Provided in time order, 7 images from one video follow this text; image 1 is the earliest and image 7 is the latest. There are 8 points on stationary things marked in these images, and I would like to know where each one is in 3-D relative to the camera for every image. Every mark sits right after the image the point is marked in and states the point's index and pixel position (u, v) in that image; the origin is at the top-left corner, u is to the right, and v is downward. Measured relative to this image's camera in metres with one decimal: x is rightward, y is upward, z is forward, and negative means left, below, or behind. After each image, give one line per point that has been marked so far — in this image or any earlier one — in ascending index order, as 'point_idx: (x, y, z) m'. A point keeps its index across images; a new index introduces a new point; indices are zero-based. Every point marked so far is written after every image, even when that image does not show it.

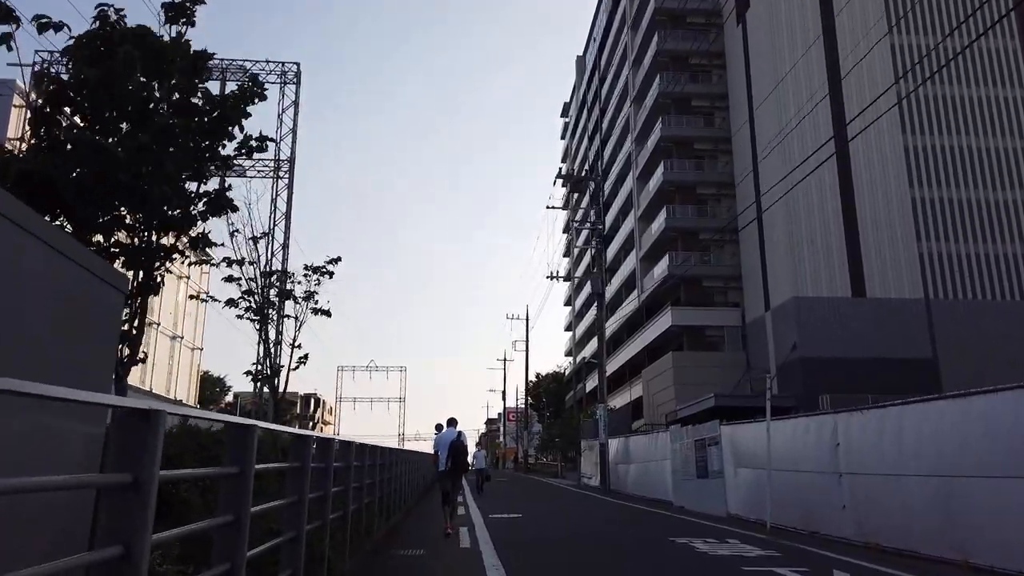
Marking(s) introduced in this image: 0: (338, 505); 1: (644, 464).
0: (-2.2, -2.7, +9.5) m
1: (+3.4, -4.5, +19.9) m
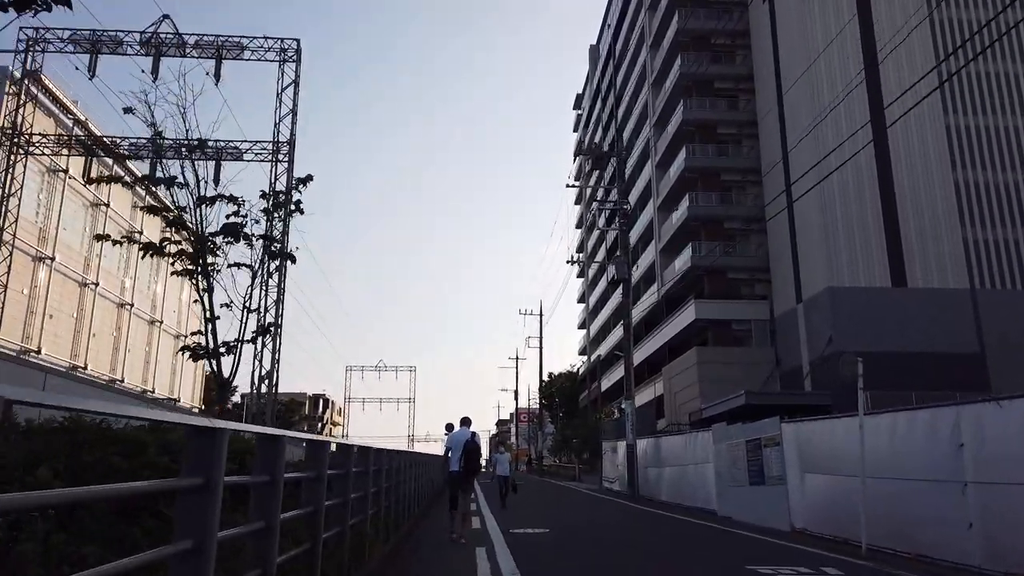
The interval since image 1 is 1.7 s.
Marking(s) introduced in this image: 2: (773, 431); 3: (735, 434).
0: (-1.9, -2.3, +7.4) m
1: (+3.8, -4.1, +17.8) m
2: (+4.2, -2.3, +12.5) m
3: (+4.1, -2.7, +14.1) m
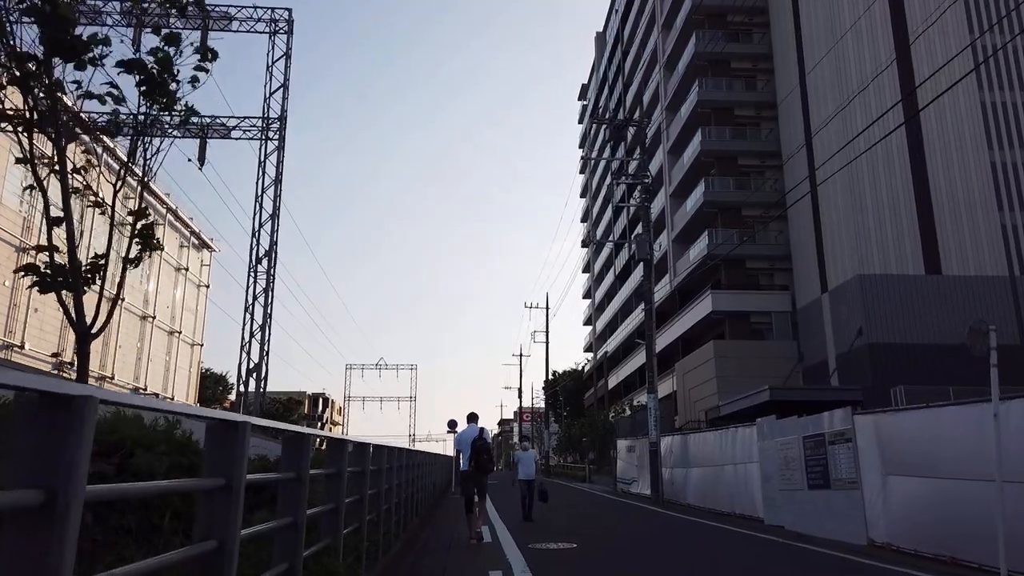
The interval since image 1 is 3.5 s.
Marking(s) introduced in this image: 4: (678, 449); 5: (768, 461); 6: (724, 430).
0: (-1.7, -1.8, +5.4) m
1: (+4.1, -3.6, +15.7) m
2: (+4.4, -1.8, +10.4) m
3: (+4.3, -2.2, +12.0) m
4: (+3.9, -3.8, +18.3) m
5: (+4.2, -2.8, +12.9) m
6: (+4.2, -2.8, +15.2) m
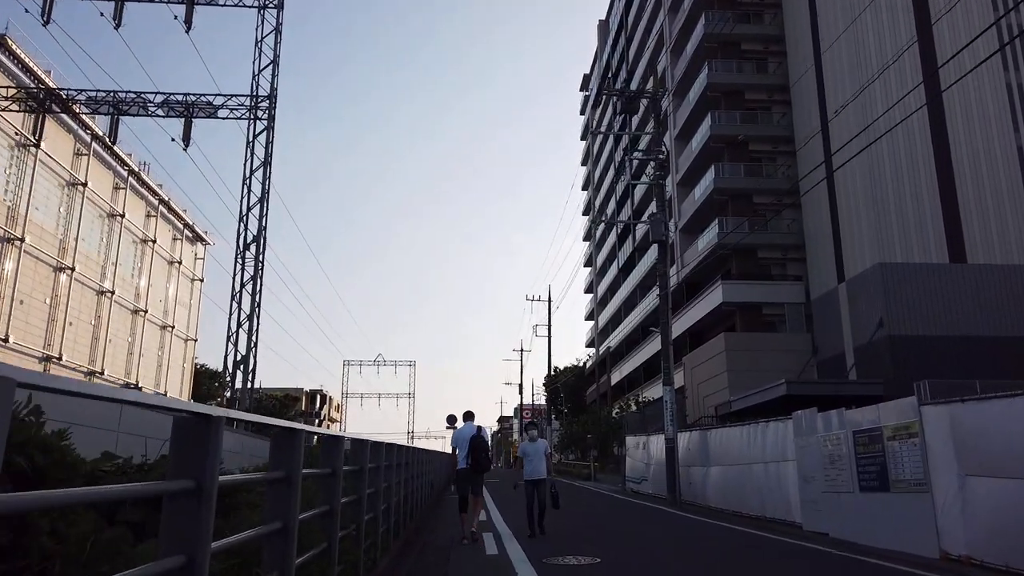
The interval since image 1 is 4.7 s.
0: (-1.6, -1.5, +3.9) m
1: (+4.2, -3.3, +14.2) m
2: (+4.5, -1.5, +9.0) m
3: (+4.4, -1.8, +10.6) m
4: (+4.0, -3.4, +16.9) m
5: (+4.3, -2.5, +11.4) m
6: (+4.3, -2.4, +13.7) m
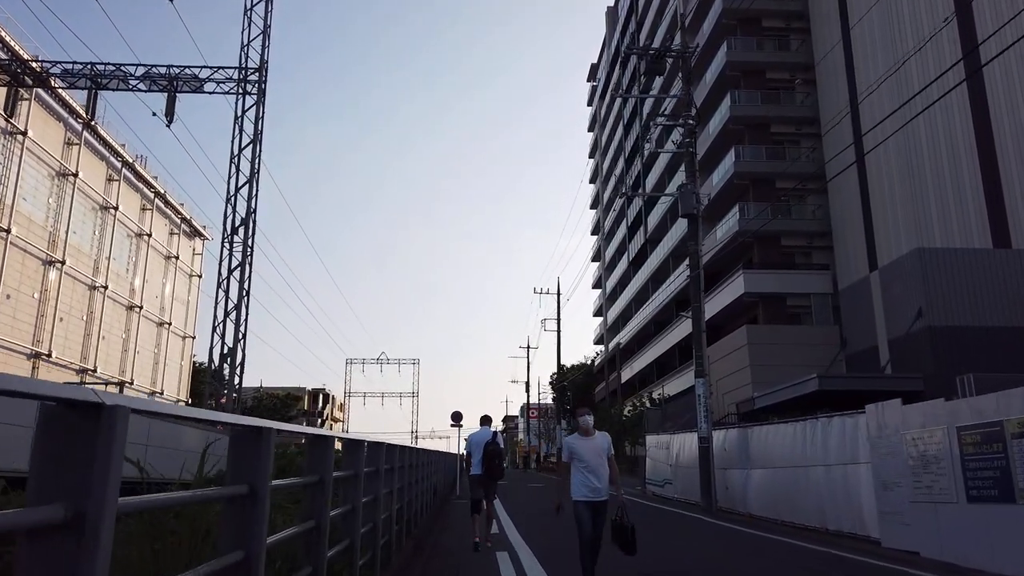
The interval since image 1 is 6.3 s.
0: (-1.4, -1.1, +2.0) m
1: (+4.4, -2.9, +12.3) m
2: (+4.7, -1.1, +7.0) m
3: (+4.6, -1.4, +8.6) m
4: (+4.3, -3.0, +14.9) m
5: (+4.5, -2.1, +9.4) m
6: (+4.5, -2.0, +11.8) m
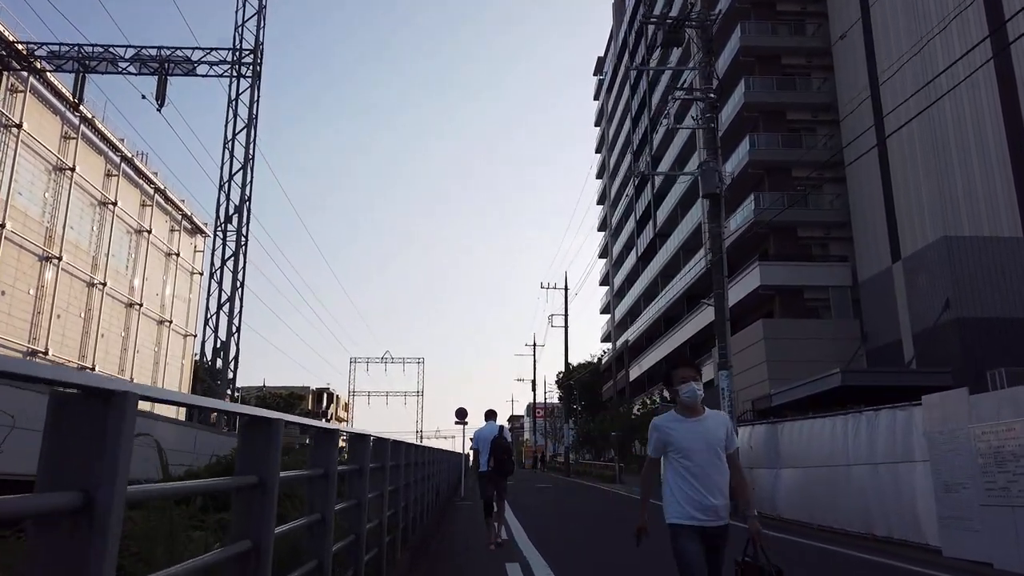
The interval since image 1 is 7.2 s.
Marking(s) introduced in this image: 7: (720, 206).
0: (-1.3, -0.8, +0.9) m
1: (+4.5, -2.6, +11.1) m
2: (+4.8, -0.8, +5.9) m
3: (+4.7, -1.2, +7.4) m
4: (+4.4, -2.7, +13.7) m
5: (+4.7, -1.8, +8.3) m
6: (+4.6, -1.7, +10.6) m
7: (+4.0, +1.5, +14.8) m
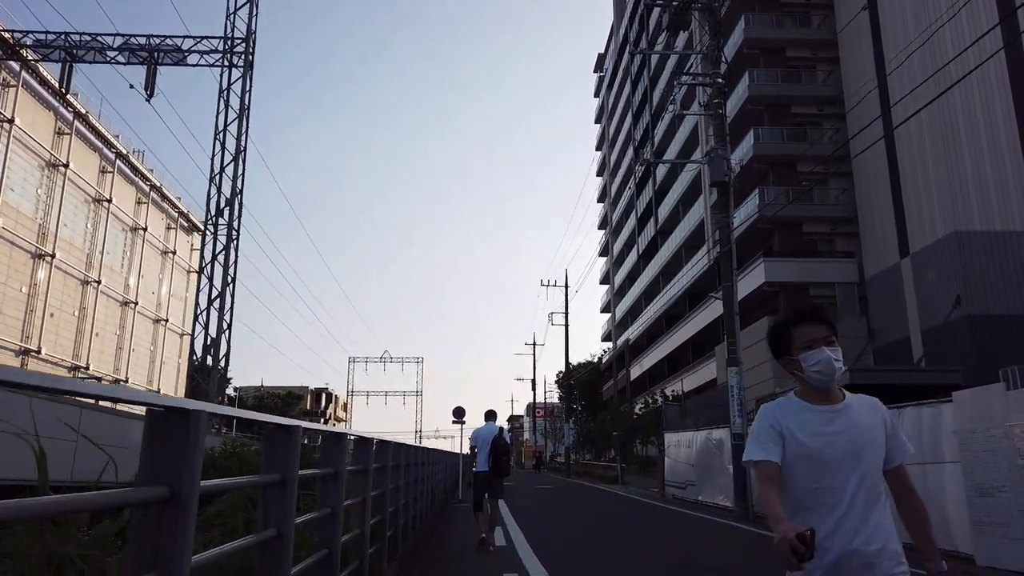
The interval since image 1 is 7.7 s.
0: (-1.3, -0.7, +0.2) m
1: (+4.5, -2.4, +10.5) m
2: (+4.8, -0.7, +5.2) m
3: (+4.7, -1.0, +6.8) m
4: (+4.4, -2.6, +13.1) m
5: (+4.6, -1.7, +7.7) m
6: (+4.6, -1.6, +10.0) m
7: (+3.9, +1.6, +14.1) m
